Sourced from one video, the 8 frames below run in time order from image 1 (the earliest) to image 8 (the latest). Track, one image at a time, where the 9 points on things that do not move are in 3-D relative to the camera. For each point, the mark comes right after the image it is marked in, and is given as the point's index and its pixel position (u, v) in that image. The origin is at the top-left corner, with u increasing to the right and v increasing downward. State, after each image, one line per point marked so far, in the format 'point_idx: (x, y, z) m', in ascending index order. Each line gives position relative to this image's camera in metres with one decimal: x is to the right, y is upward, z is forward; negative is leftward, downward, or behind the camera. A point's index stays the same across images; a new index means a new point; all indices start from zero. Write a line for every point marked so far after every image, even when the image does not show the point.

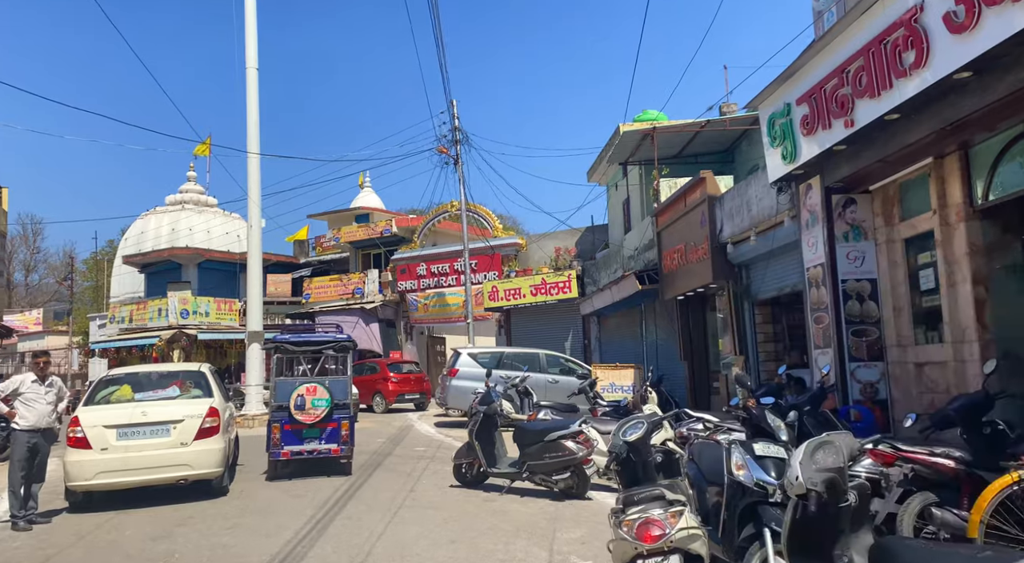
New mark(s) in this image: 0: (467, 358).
0: (-0.8, -1.6, +18.1) m
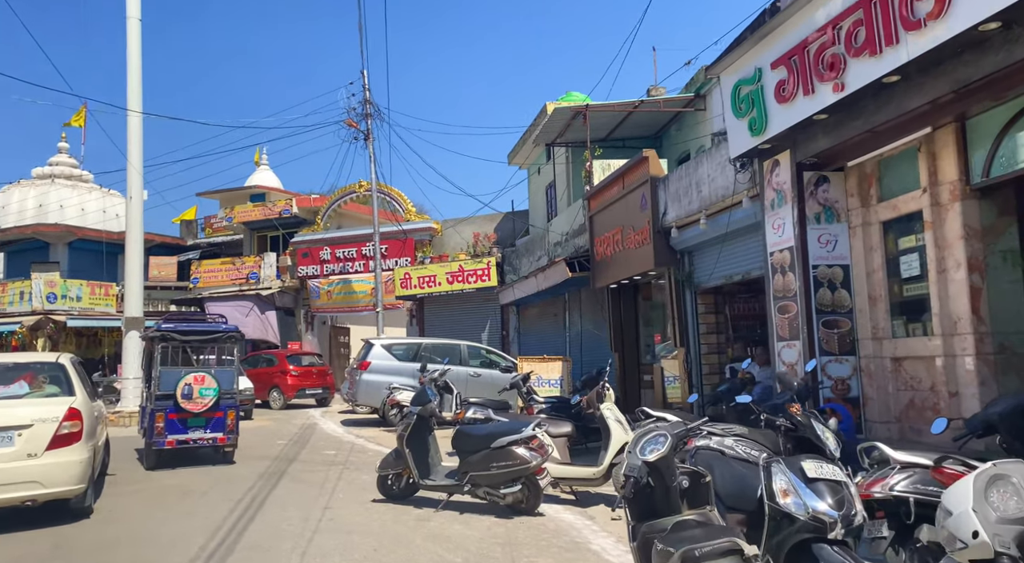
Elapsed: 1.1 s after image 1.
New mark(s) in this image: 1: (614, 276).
0: (-2.5, -1.3, +16.6) m
1: (+1.9, +0.1, +14.5) m
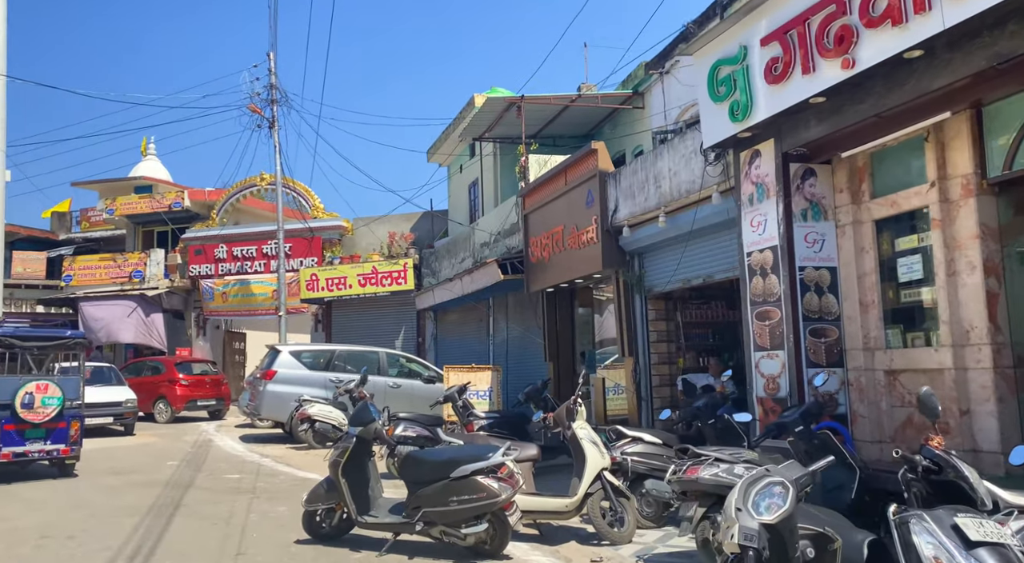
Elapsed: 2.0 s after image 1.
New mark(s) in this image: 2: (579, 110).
0: (-3.9, -1.3, +15.0) m
1: (+0.8, 0.0, +13.5) m
2: (+1.2, +3.1, +15.5) m
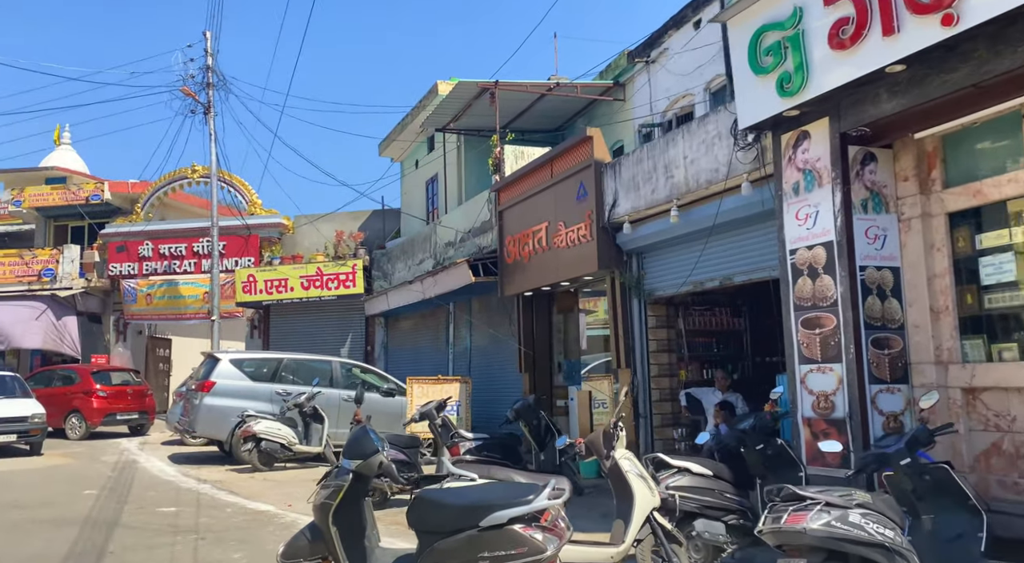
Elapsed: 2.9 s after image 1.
0: (-4.5, -1.3, +13.3) m
1: (+0.4, 0.0, +12.3) m
2: (+0.7, +3.0, +14.3) m
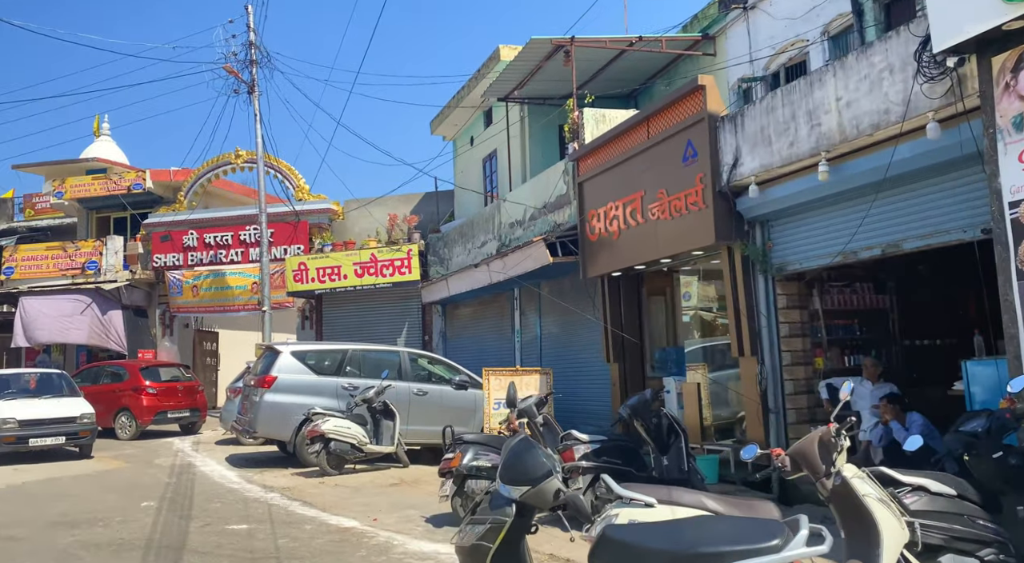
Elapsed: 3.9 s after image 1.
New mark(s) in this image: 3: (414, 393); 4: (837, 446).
0: (-3.2, -1.1, +12.2) m
1: (+1.5, +0.3, +10.9) m
2: (+1.8, +3.4, +12.9) m
3: (-1.5, -1.7, +12.7) m
4: (+1.6, -0.8, +4.1) m
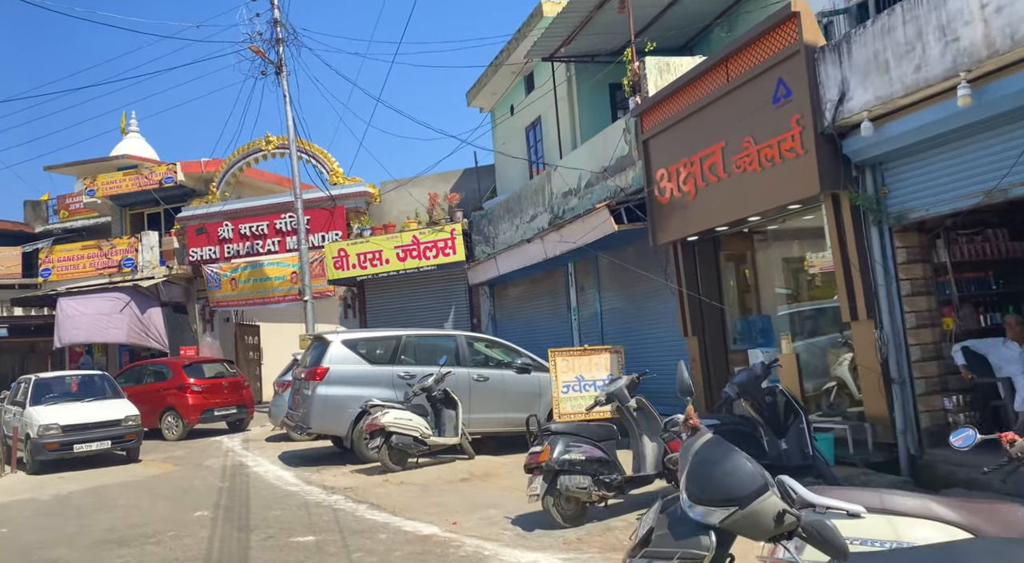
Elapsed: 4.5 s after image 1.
0: (-2.3, -0.9, +11.4) m
1: (+2.3, +0.7, +9.9) m
2: (+2.5, +3.8, +11.8) m
3: (-0.5, -1.3, +11.8) m
4: (+2.2, -0.5, +3.1) m
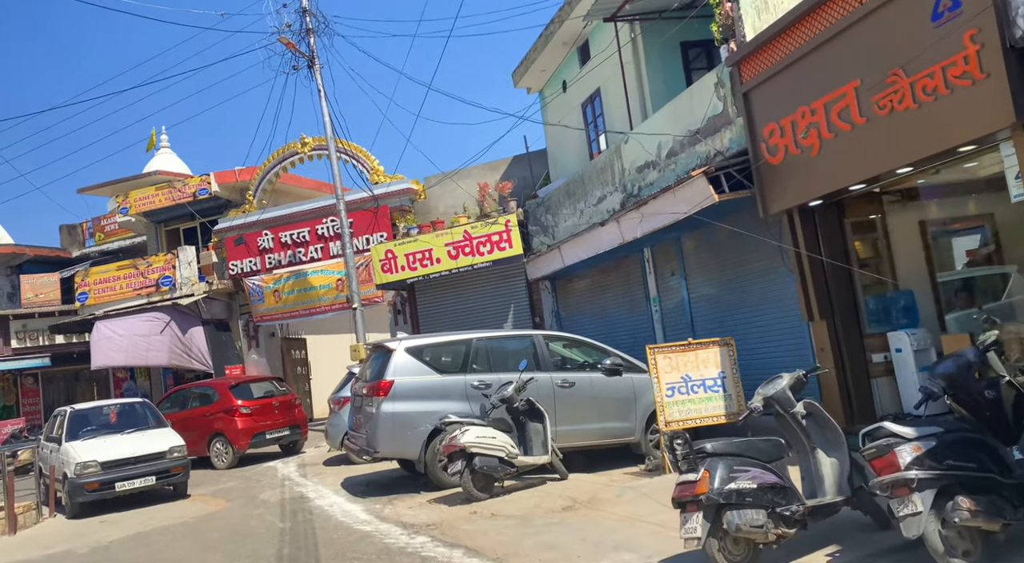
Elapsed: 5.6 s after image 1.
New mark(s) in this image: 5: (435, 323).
0: (-1.3, -0.9, +9.9) m
1: (+3.2, +1.0, +8.2) m
2: (+3.3, +4.1, +10.1) m
3: (+0.6, -1.2, +10.2) m
4: (+2.8, -0.3, +1.4) m
5: (-1.7, -0.9, +18.9) m
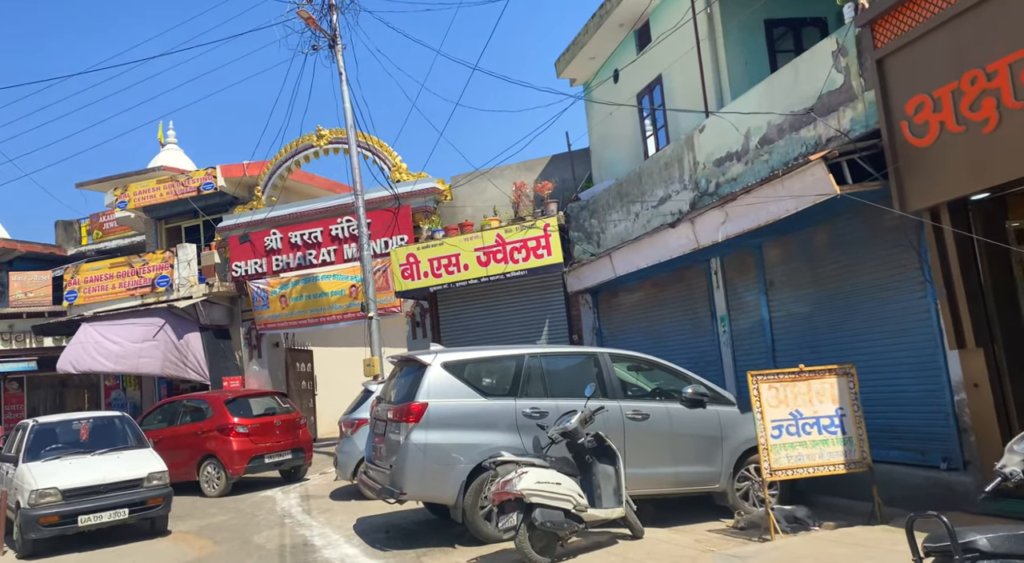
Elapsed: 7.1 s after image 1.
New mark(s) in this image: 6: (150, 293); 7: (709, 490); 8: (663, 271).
0: (-0.7, -0.9, +7.9) m
1: (+3.8, +0.9, +6.2) m
2: (+4.1, +4.0, +8.2) m
3: (+1.1, -1.3, +8.2) m
4: (+3.4, -0.2, -0.5) m
5: (-1.0, -1.1, +16.9) m
6: (-8.3, -0.3, +19.3) m
7: (+2.0, -2.1, +8.5) m
8: (+2.3, +0.2, +13.0) m
